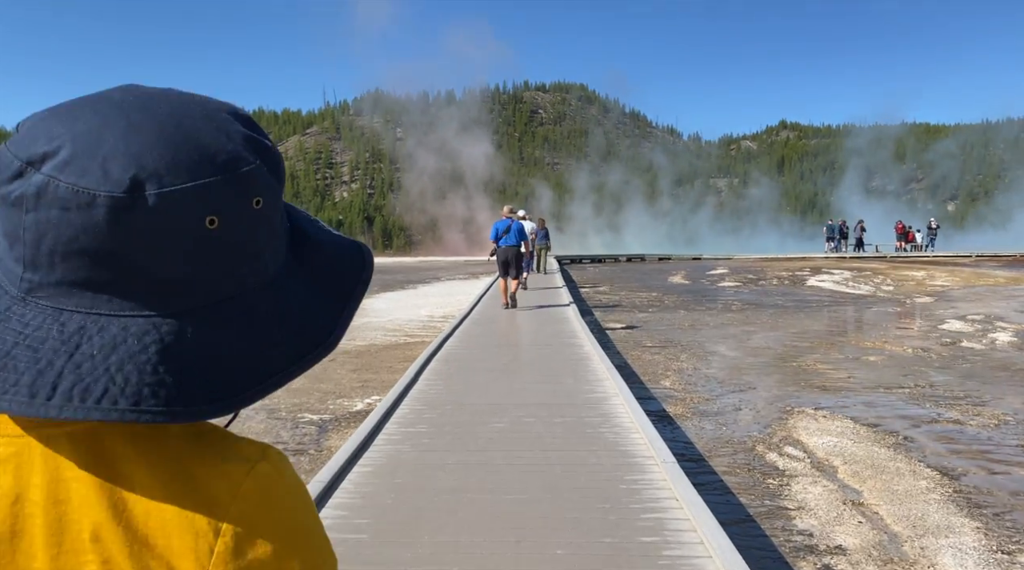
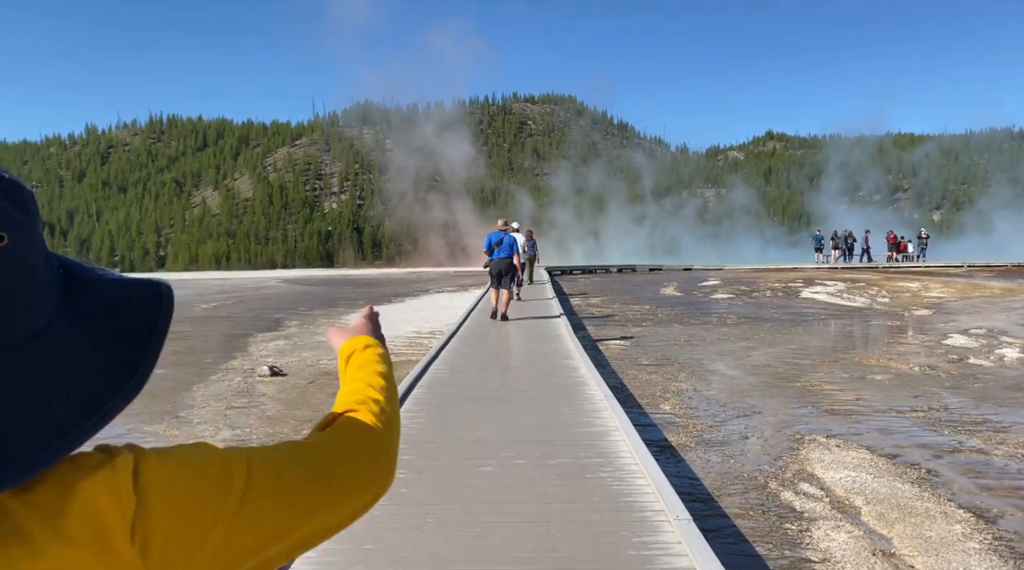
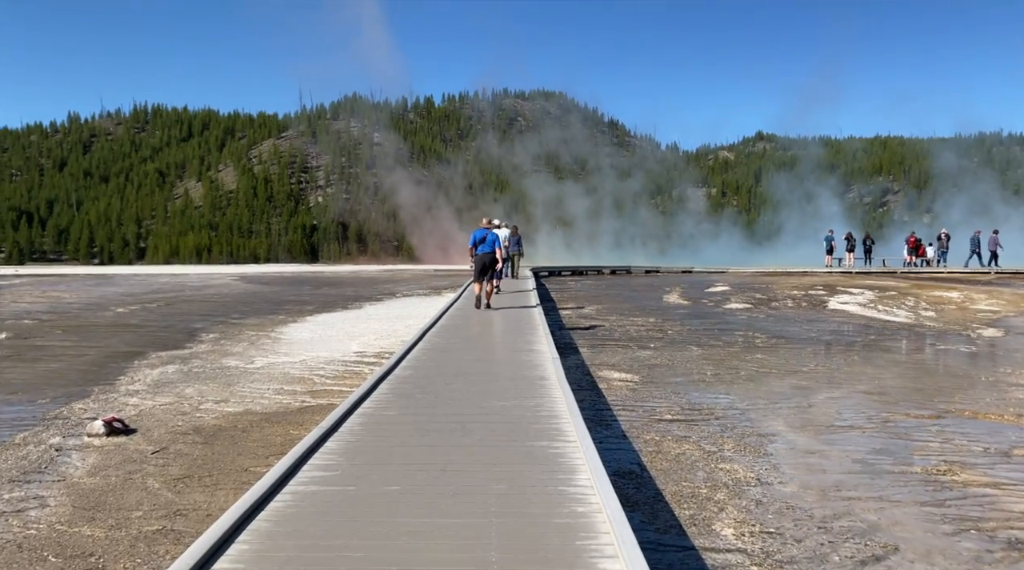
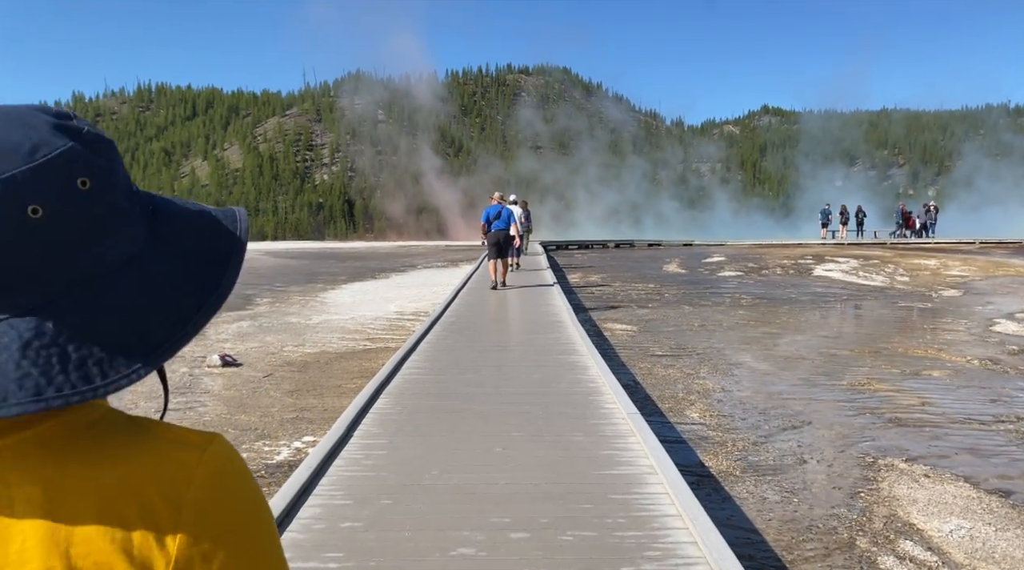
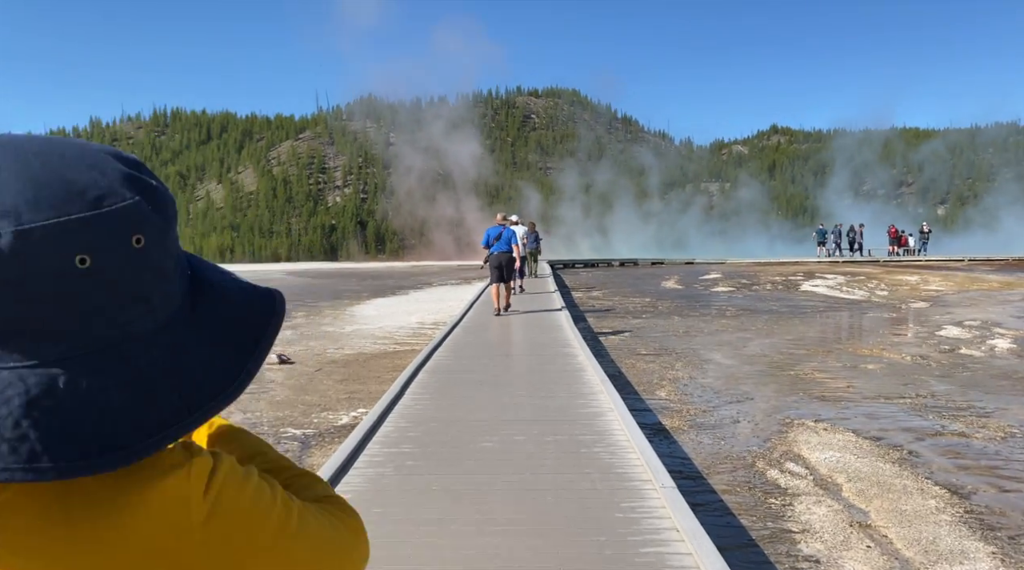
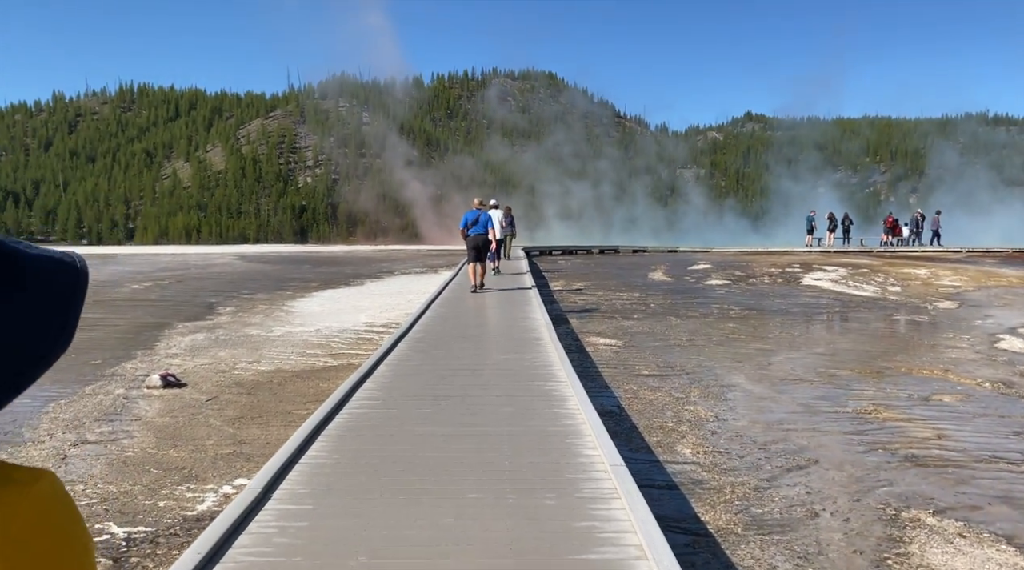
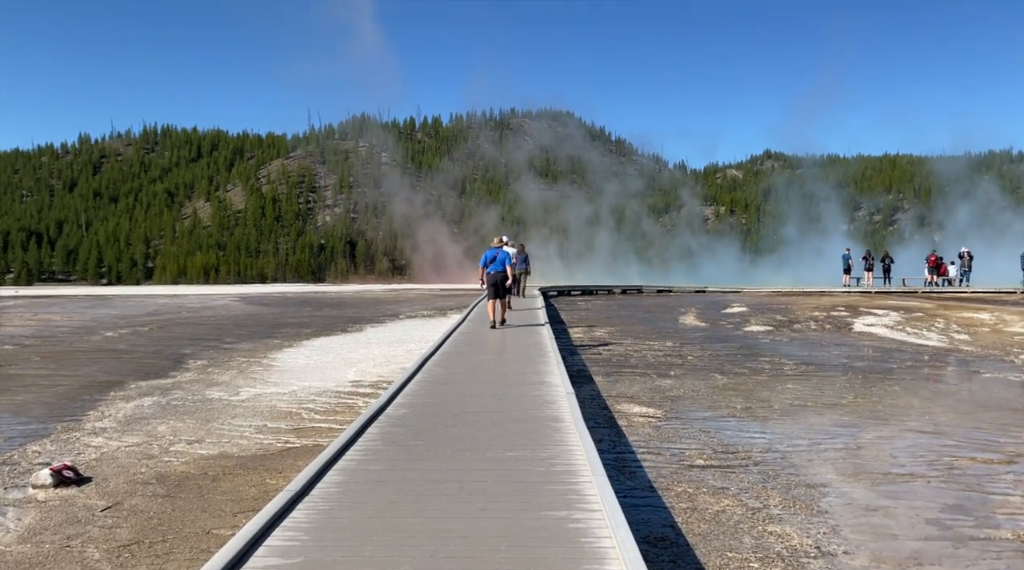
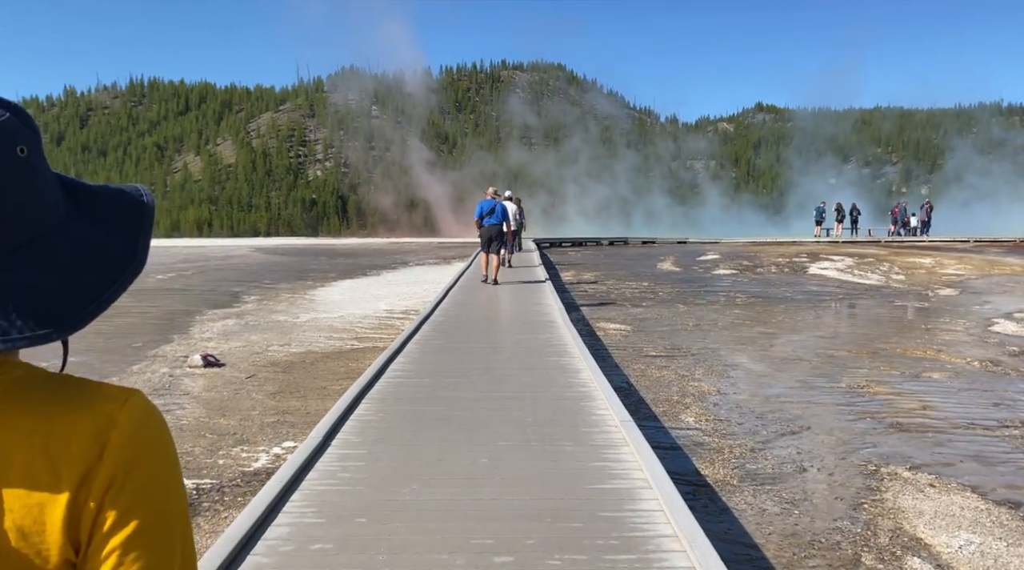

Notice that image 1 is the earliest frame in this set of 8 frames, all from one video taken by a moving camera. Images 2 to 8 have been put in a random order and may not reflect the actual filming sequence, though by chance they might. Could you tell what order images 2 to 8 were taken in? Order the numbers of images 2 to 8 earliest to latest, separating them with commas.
5, 2, 4, 8, 6, 3, 7
